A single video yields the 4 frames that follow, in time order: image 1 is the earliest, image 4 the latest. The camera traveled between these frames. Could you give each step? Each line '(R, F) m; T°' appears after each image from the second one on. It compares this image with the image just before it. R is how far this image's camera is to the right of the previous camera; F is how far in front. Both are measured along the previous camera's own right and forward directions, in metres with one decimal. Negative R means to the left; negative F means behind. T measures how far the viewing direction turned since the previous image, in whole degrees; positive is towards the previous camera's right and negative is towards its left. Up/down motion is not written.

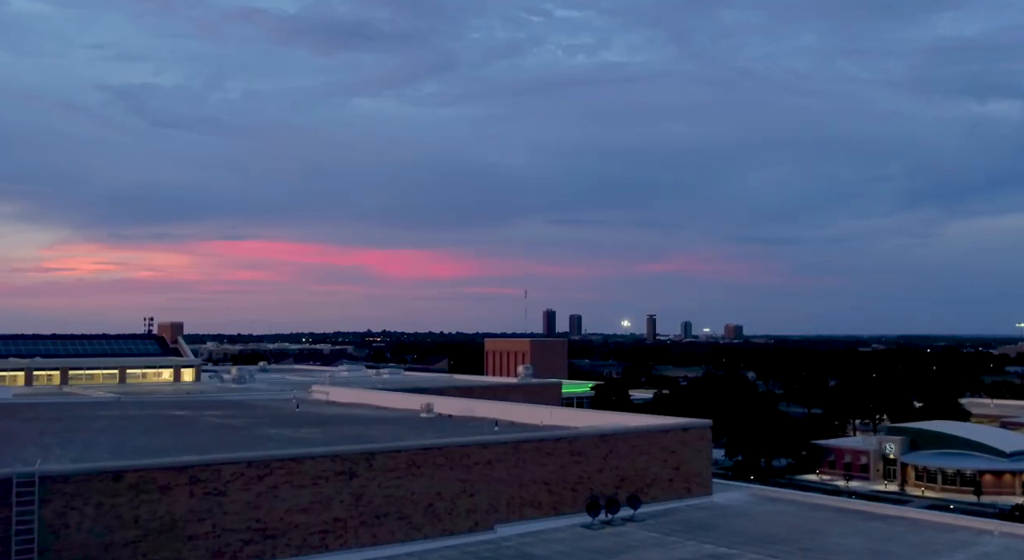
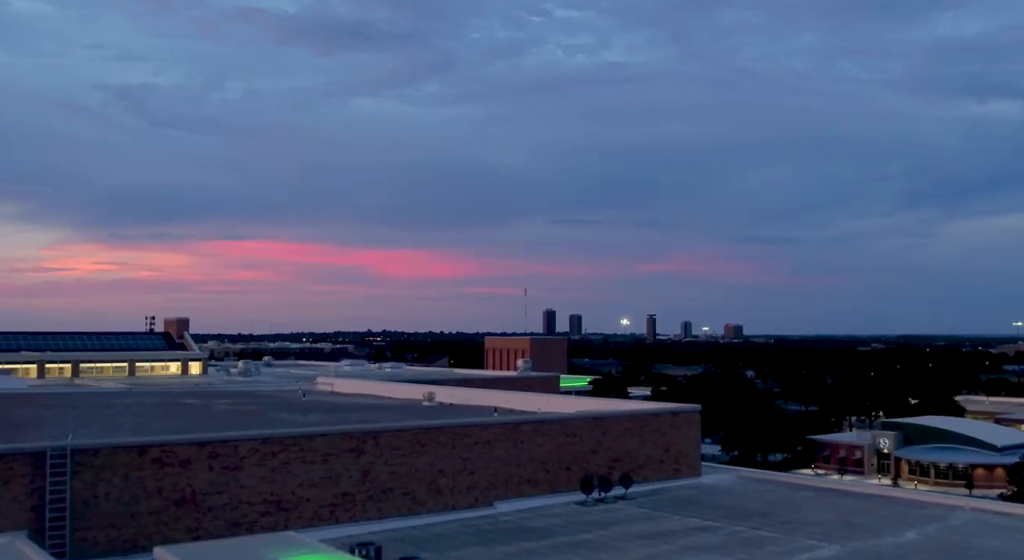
(0.0, -0.8) m; 0°
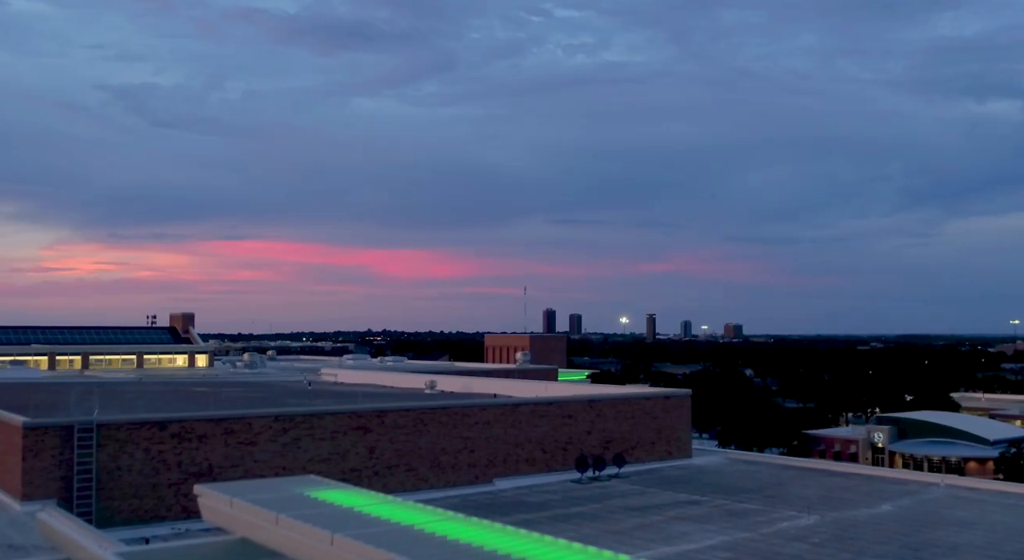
(0.0, -0.8) m; 0°
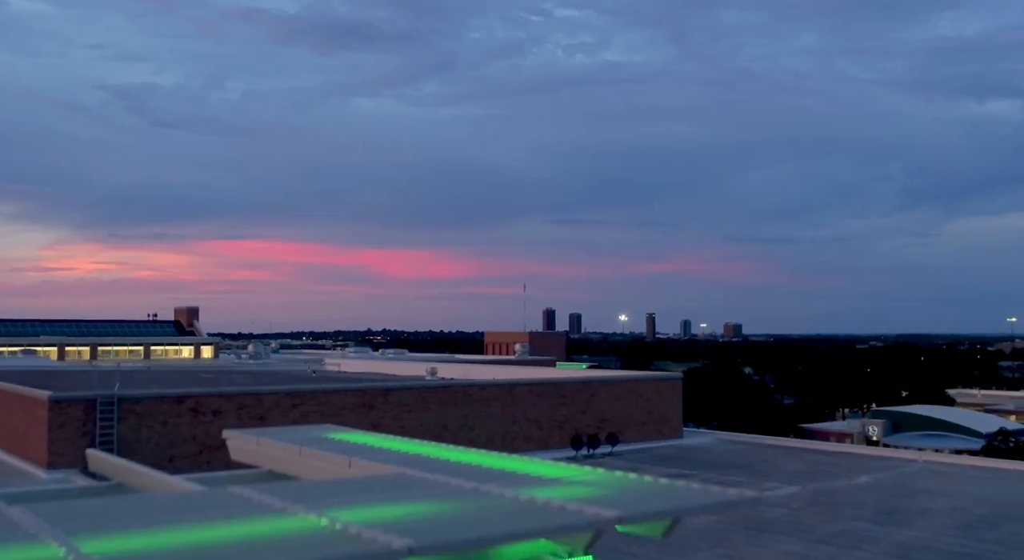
(0.0, -0.7) m; 0°
